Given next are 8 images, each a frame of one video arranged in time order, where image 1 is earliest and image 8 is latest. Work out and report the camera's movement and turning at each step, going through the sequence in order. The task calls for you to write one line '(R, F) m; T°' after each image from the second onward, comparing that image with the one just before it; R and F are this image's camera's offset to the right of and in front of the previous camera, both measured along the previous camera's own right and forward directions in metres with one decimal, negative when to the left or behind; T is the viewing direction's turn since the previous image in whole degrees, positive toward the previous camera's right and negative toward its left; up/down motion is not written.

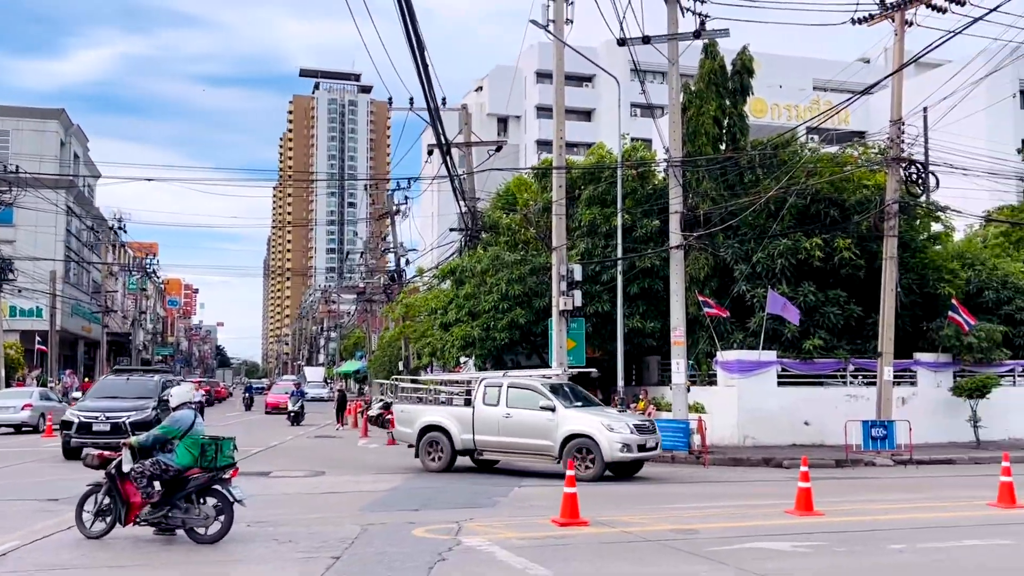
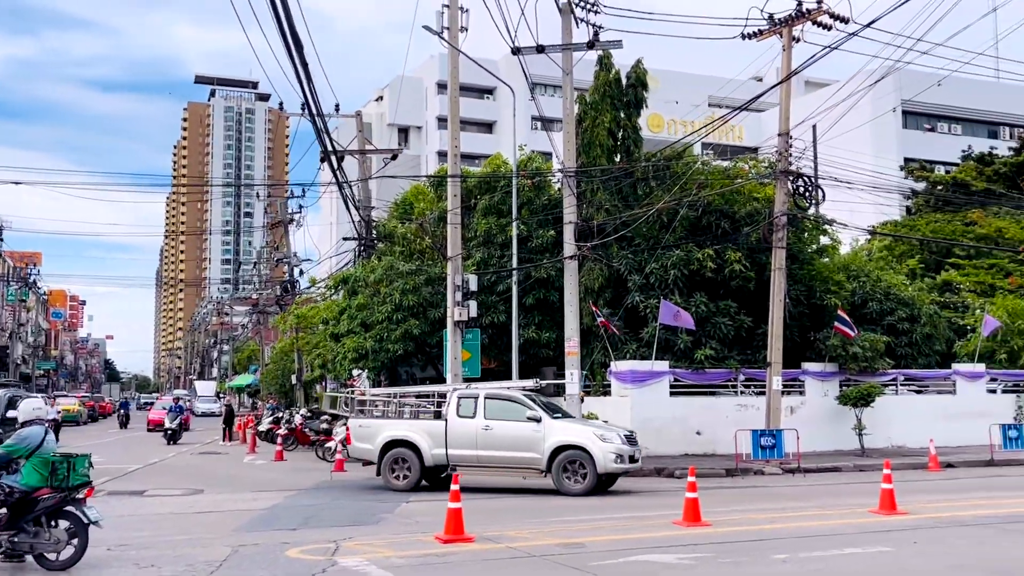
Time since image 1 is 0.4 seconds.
(+0.2, +0.3) m; +6°
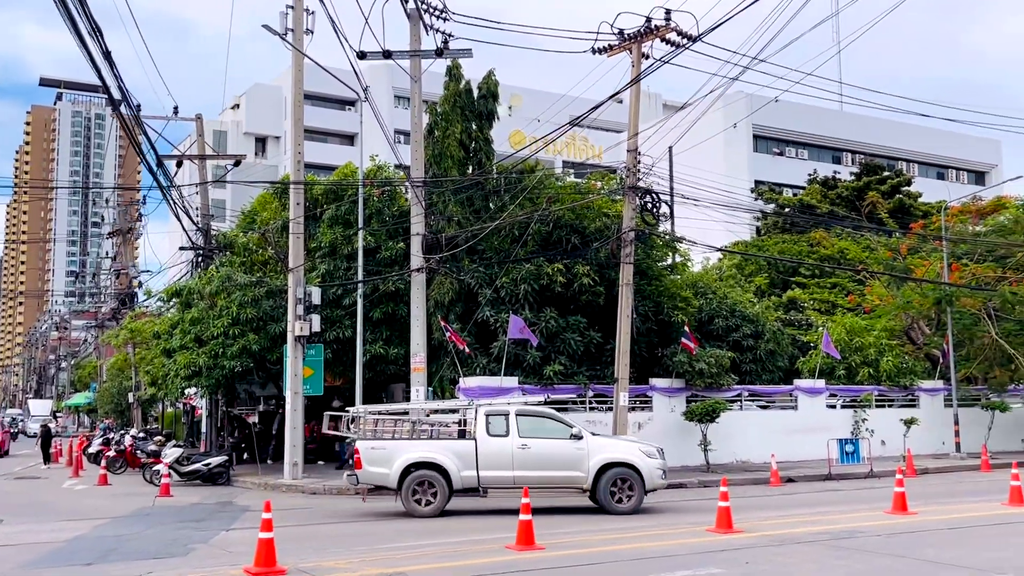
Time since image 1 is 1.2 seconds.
(+0.5, +0.6) m; +8°
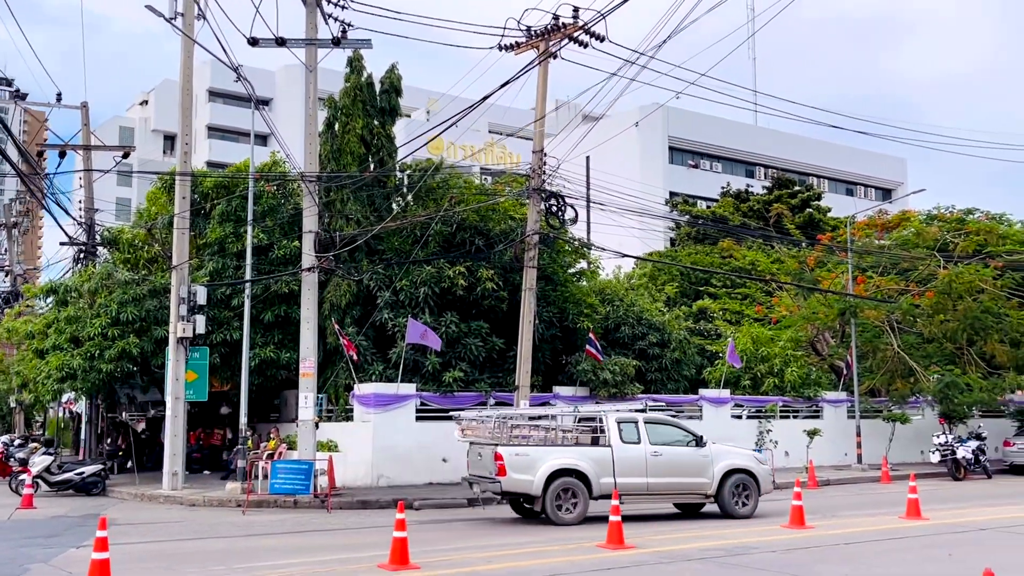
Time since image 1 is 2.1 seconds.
(+0.5, +0.8) m; +5°
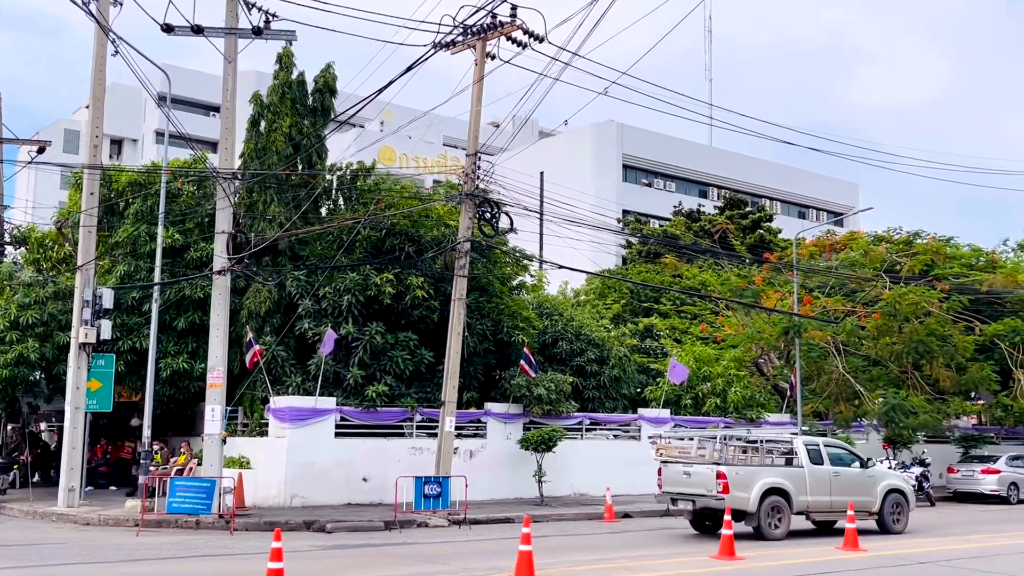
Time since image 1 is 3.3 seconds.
(+0.6, +1.1) m; +2°
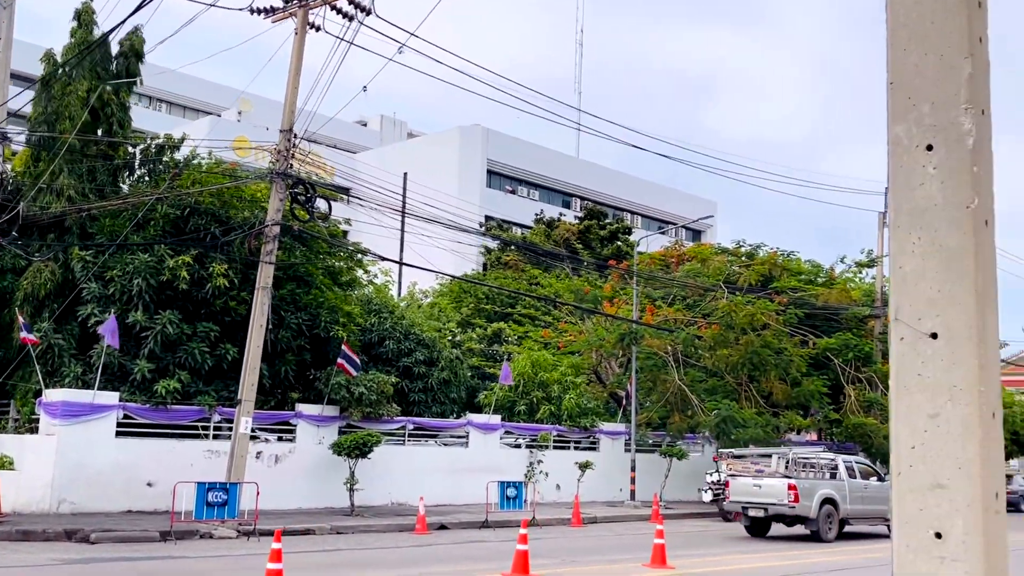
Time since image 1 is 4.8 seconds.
(+1.1, +1.4) m; +7°
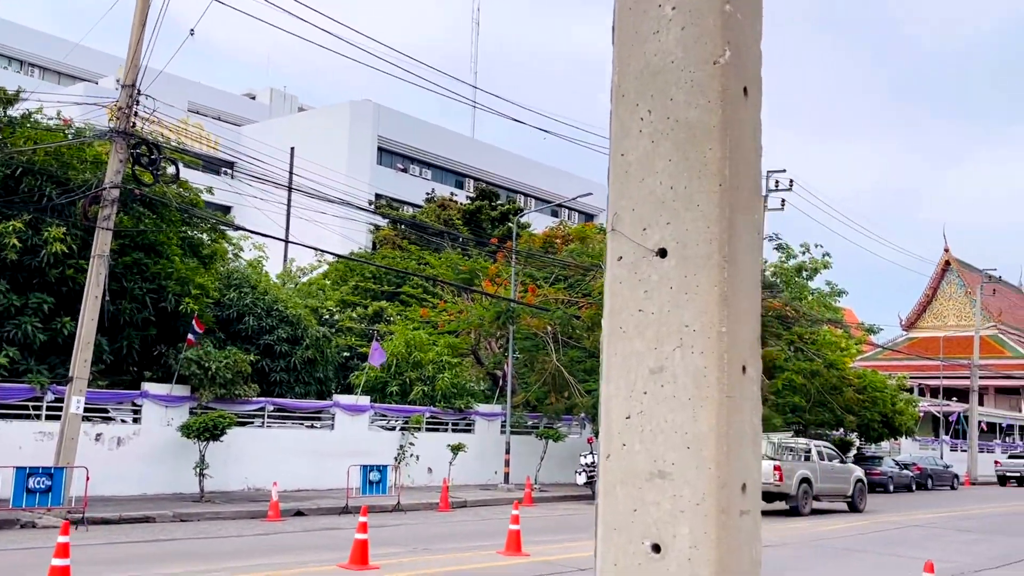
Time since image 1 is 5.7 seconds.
(+0.7, +0.9) m; +6°
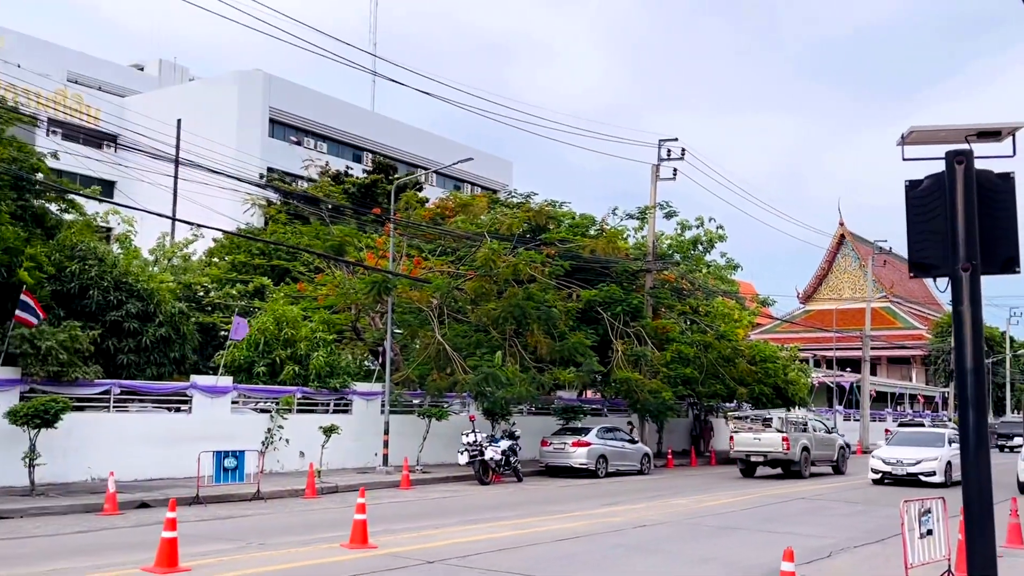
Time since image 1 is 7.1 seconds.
(+0.8, +1.3) m; +5°
